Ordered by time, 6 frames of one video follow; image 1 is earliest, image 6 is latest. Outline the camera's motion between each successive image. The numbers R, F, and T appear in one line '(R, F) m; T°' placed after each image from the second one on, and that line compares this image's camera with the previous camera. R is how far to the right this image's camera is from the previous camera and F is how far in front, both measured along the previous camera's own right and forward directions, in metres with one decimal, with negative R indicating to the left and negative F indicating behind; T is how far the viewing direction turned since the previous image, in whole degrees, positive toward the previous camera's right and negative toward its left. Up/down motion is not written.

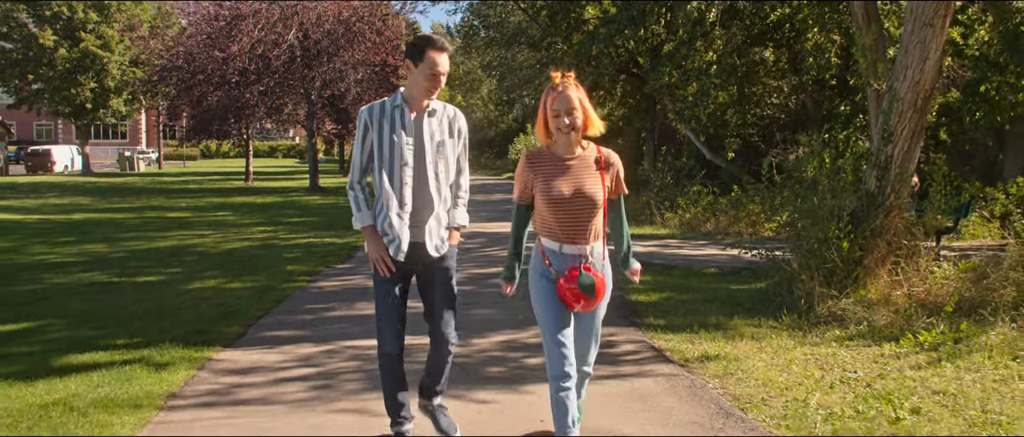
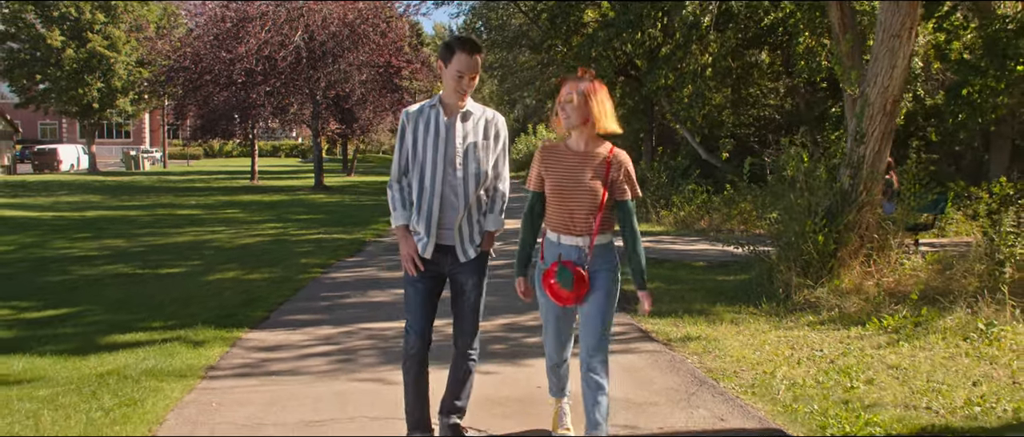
(0.0, -0.7) m; 0°
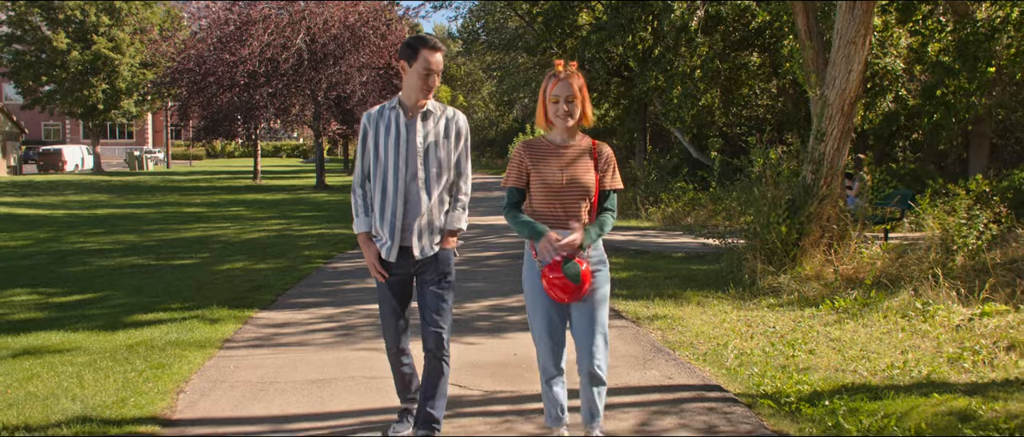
(+0.1, -0.8) m; 0°
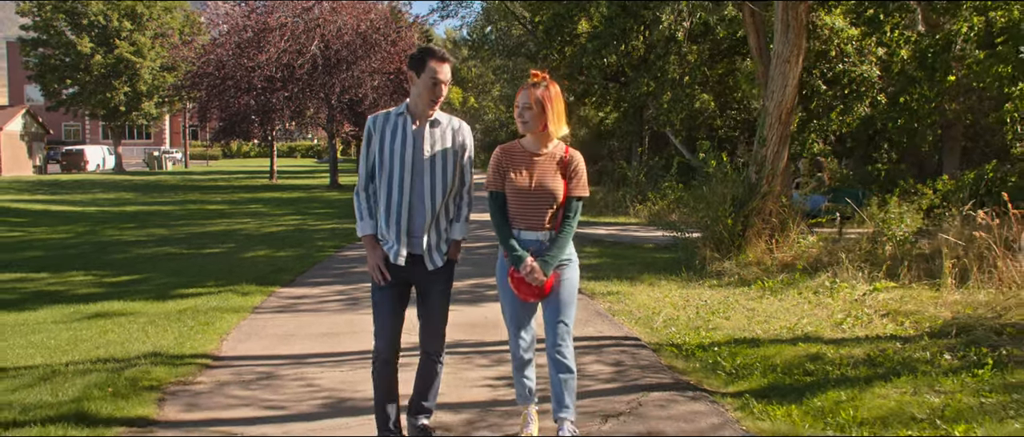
(+0.4, -1.6) m; -1°
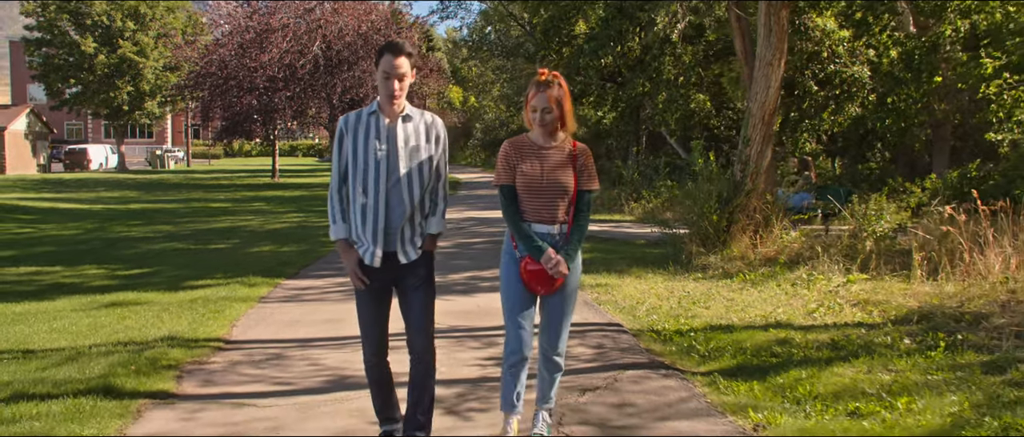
(+0.1, -0.5) m; 0°
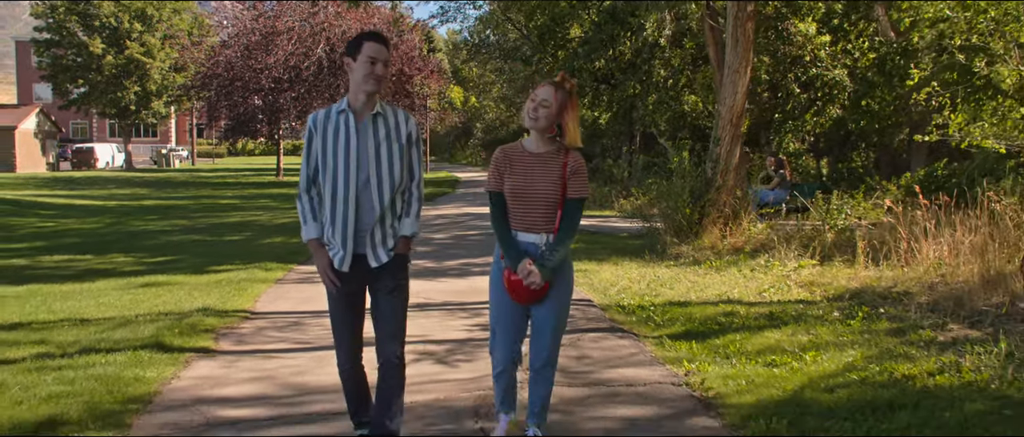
(+0.1, -1.1) m; 0°
